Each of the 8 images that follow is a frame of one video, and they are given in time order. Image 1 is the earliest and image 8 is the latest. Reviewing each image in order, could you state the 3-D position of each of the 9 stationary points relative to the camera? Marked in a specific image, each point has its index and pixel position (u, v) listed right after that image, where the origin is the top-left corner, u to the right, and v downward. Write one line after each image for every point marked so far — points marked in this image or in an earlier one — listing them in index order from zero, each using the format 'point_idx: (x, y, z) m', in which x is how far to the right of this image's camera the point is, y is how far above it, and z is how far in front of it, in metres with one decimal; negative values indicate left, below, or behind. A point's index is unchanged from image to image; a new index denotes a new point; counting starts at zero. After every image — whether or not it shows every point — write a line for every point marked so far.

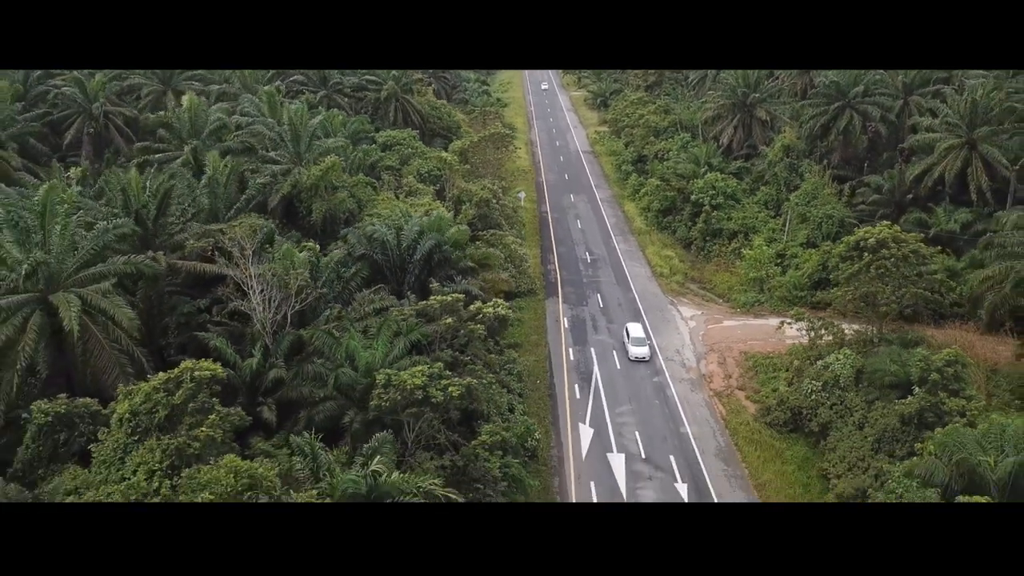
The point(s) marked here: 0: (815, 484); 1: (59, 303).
0: (+4.5, -3.0, +12.7) m
1: (-5.3, -0.2, +10.1) m
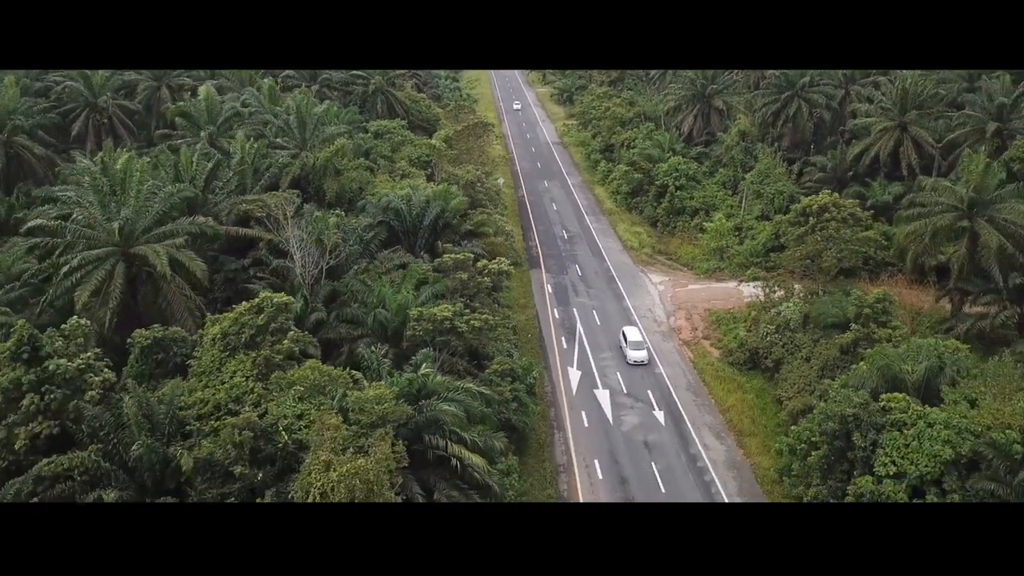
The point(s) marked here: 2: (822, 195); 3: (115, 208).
0: (+4.6, -2.1, +15.1) m
1: (-5.2, +0.5, +12.1) m
2: (+7.1, +2.1, +19.2) m
3: (-5.9, +1.1, +12.6) m
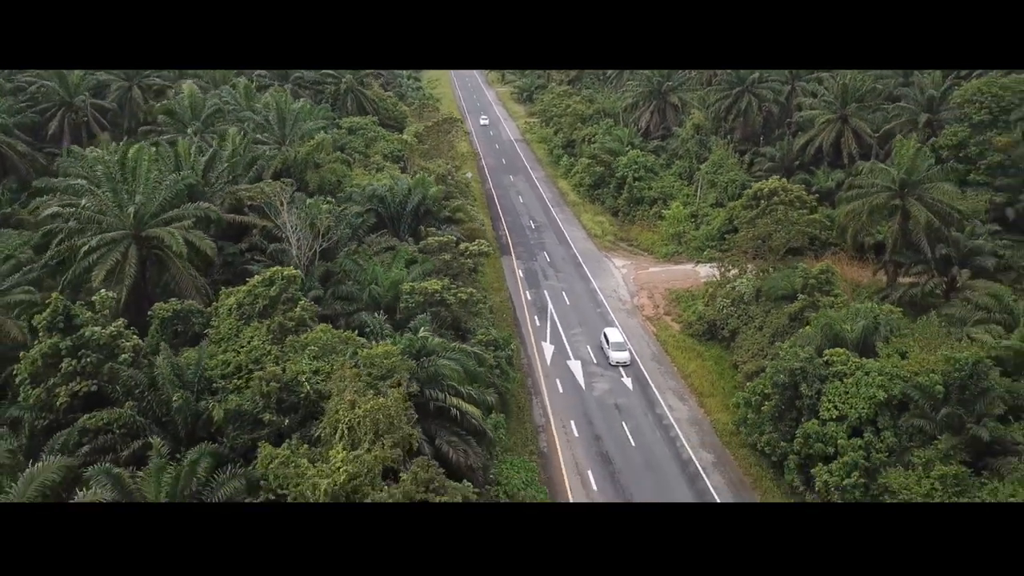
0: (+4.2, -1.6, +16.6) m
1: (-5.4, +0.8, +13.1) m
2: (+6.4, +2.6, +20.8) m
3: (-6.2, +1.4, +13.6) m
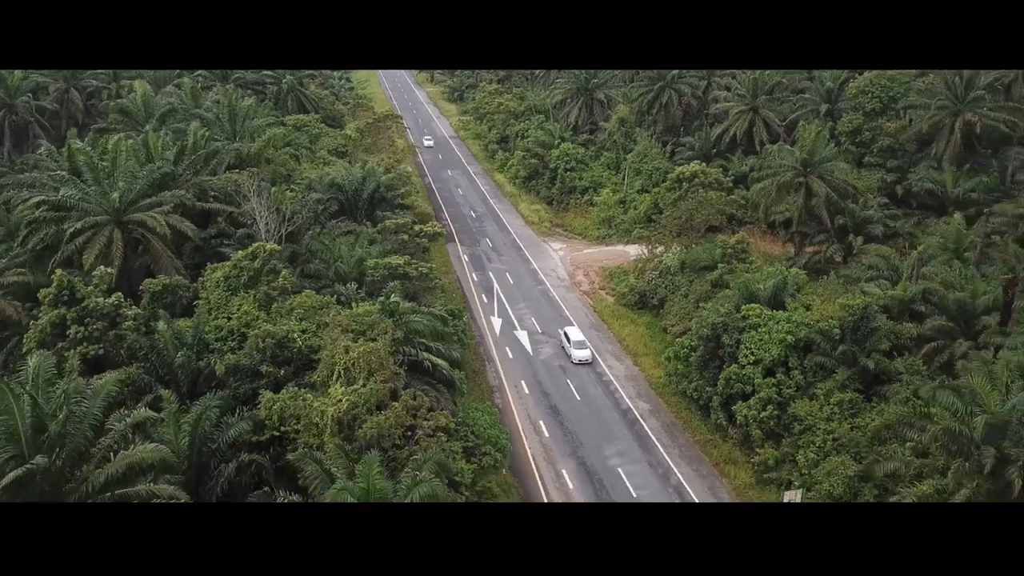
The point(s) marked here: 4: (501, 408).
0: (+3.2, -1.0, +18.6) m
1: (-6.2, +1.1, +14.2) m
2: (+4.9, +3.3, +22.9) m
3: (-7.1, +1.8, +14.7) m
4: (-0.2, -2.2, +15.7) m
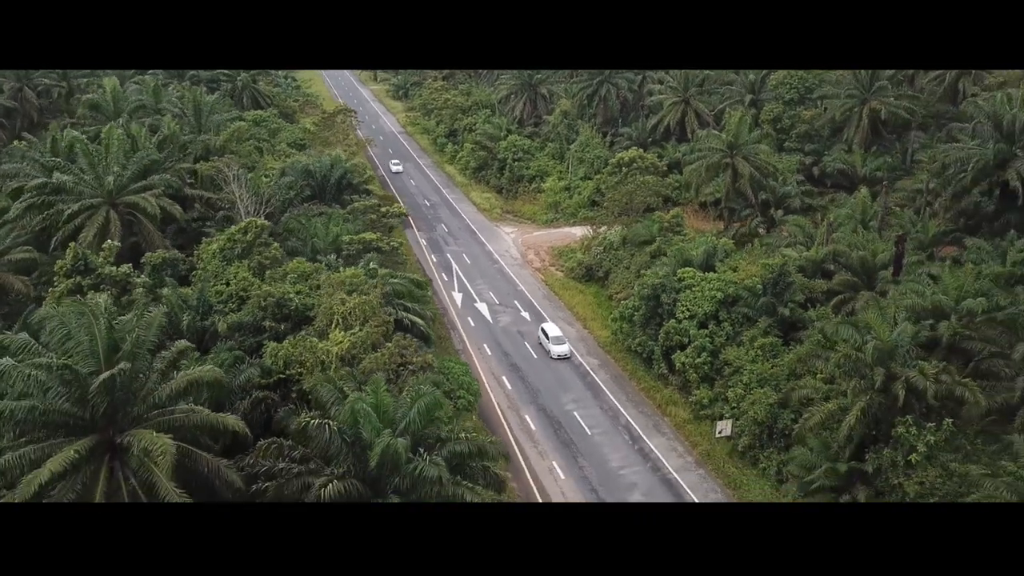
0: (+2.2, -0.4, +20.5) m
1: (-6.9, +1.6, +15.6) m
2: (+3.5, +4.0, +25.0) m
3: (-7.8, +2.2, +16.0) m
4: (-0.9, -1.6, +17.5) m
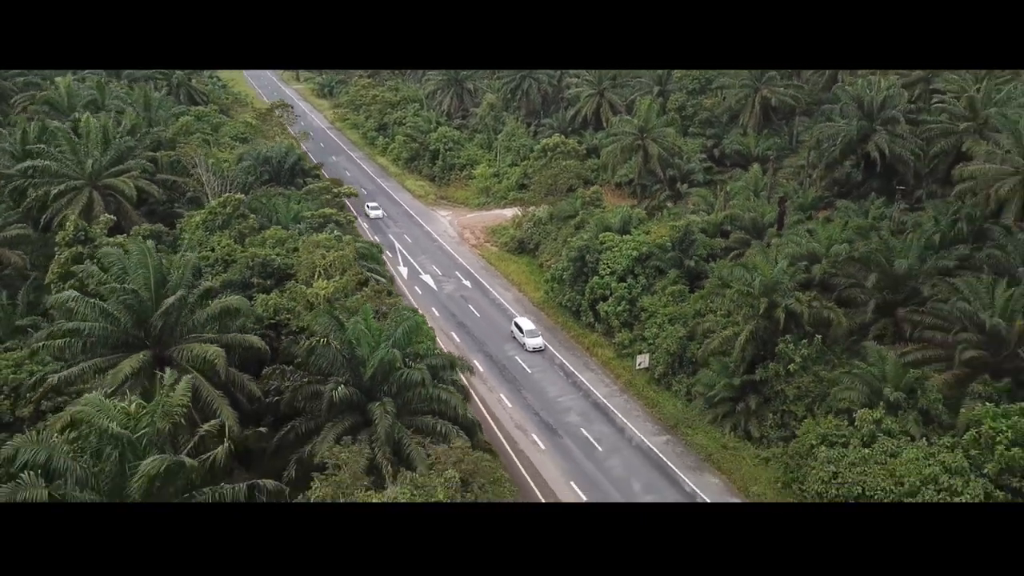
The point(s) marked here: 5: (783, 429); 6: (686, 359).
0: (+0.7, +0.5, +23.1) m
1: (-8.0, +2.2, +17.3) m
2: (+1.4, +4.9, +27.7) m
3: (-9.0, +2.7, +17.6) m
4: (-2.2, -0.9, +19.8) m
5: (+4.5, -2.4, +14.3) m
6: (+3.4, -1.4, +16.4) m
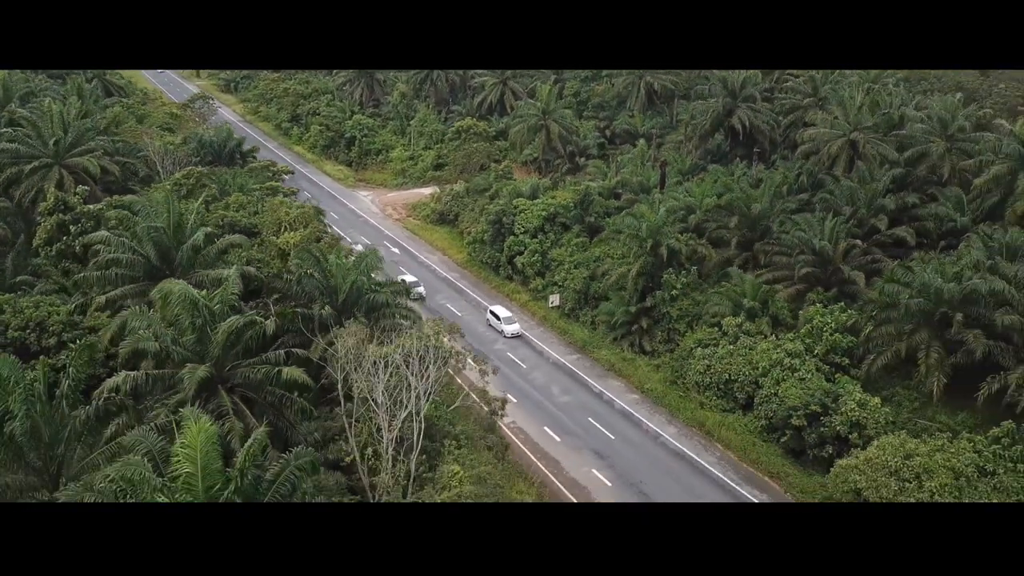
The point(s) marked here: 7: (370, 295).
0: (-1.7, +1.6, +26.1) m
1: (-9.7, +2.9, +19.3) m
2: (-1.7, +6.0, +30.7) m
3: (-10.7, +3.4, +19.5) m
4: (-4.1, +0.1, +22.5) m
5: (+3.3, -1.1, +17.8) m
6: (+1.8, -0.2, +19.8) m
7: (-2.4, -0.1, +14.1) m
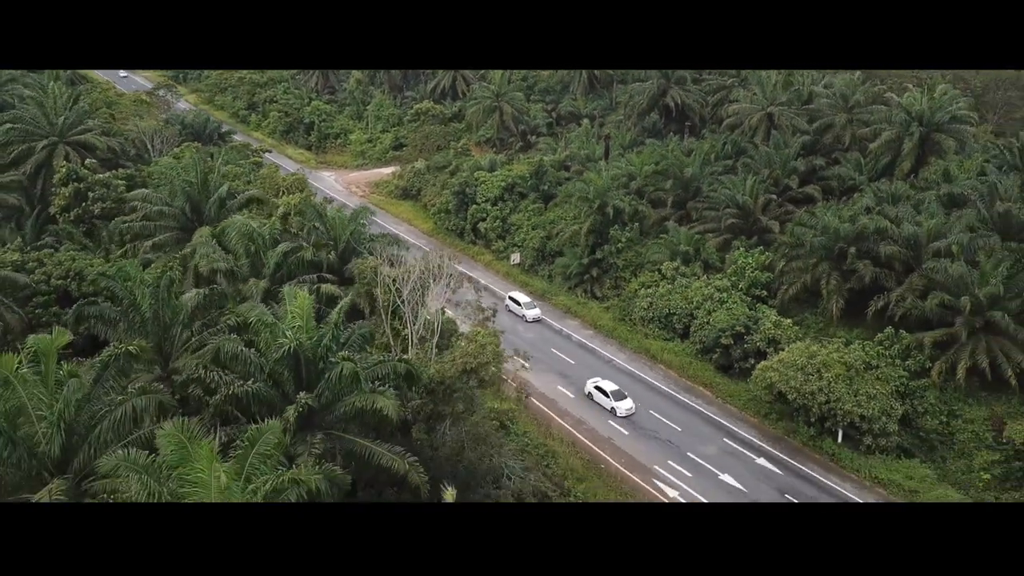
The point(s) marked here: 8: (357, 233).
0: (-3.1, +2.7, +28.5) m
1: (-10.6, +3.7, +21.2) m
2: (-3.5, +7.1, +33.1) m
3: (-11.7, +4.2, +21.3) m
4: (-5.1, +1.1, +24.8) m
5: (+2.6, 0.0, +20.6) m
6: (+0.9, +1.0, +22.5) m
7: (-2.9, +0.9, +16.6) m
8: (-3.1, +1.0, +16.5) m
